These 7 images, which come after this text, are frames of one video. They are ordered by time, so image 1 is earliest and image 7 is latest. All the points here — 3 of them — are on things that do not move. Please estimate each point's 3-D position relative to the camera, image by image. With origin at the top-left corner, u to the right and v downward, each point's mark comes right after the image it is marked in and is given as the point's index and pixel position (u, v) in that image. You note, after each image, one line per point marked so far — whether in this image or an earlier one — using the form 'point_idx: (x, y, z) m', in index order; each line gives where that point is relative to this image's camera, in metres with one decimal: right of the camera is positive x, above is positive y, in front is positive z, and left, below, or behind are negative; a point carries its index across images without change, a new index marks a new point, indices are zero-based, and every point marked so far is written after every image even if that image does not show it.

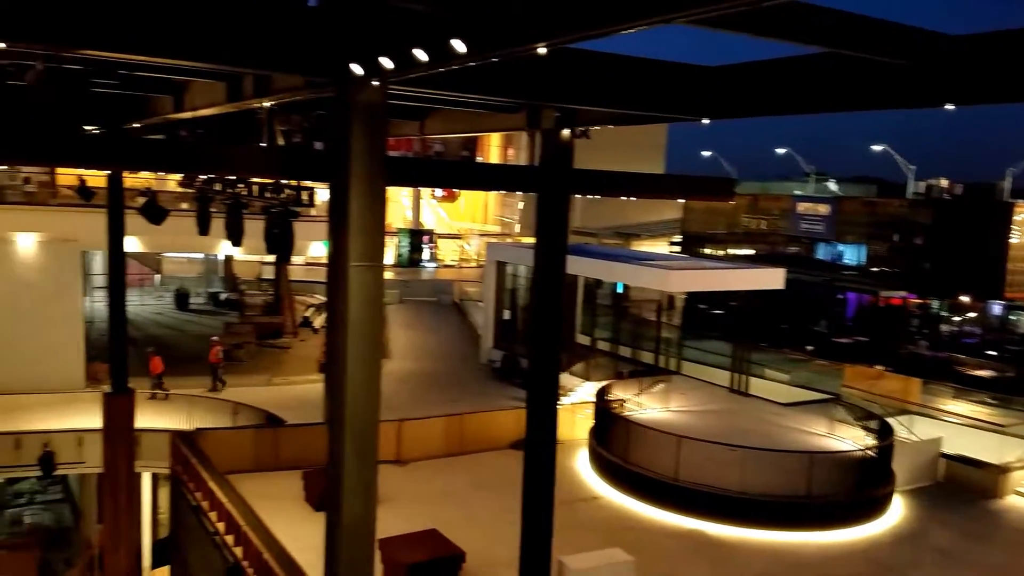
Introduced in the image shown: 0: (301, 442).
0: (-2.7, -2.1, +10.1) m
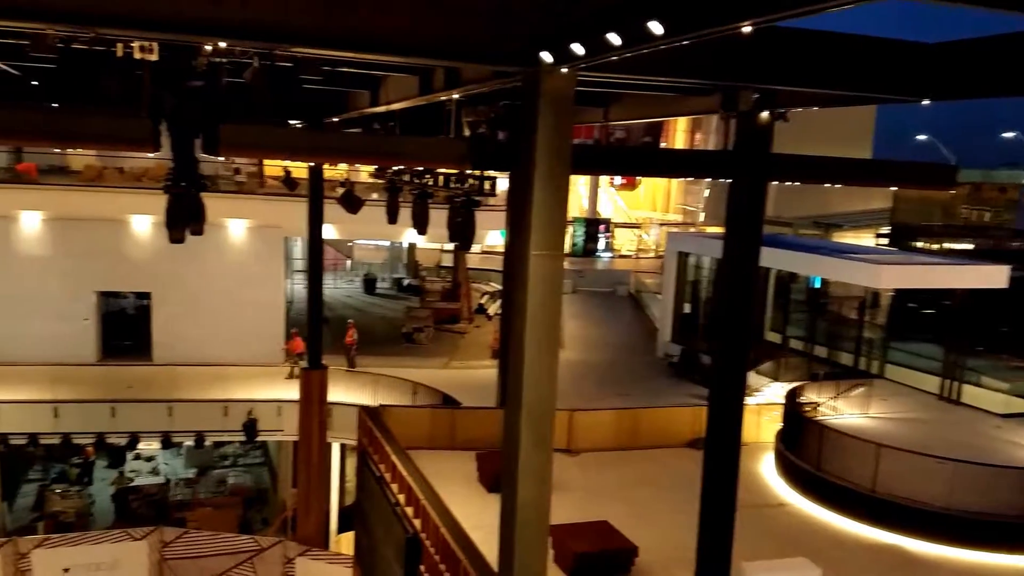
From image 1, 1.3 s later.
0: (-0.5, -1.9, +10.4) m
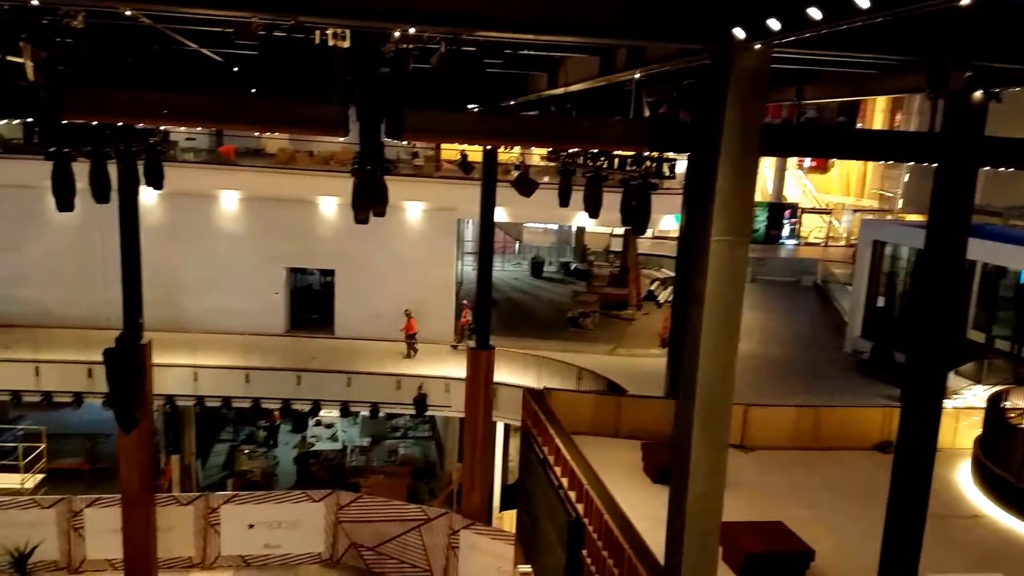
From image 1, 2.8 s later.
0: (+1.7, -1.7, +10.2) m
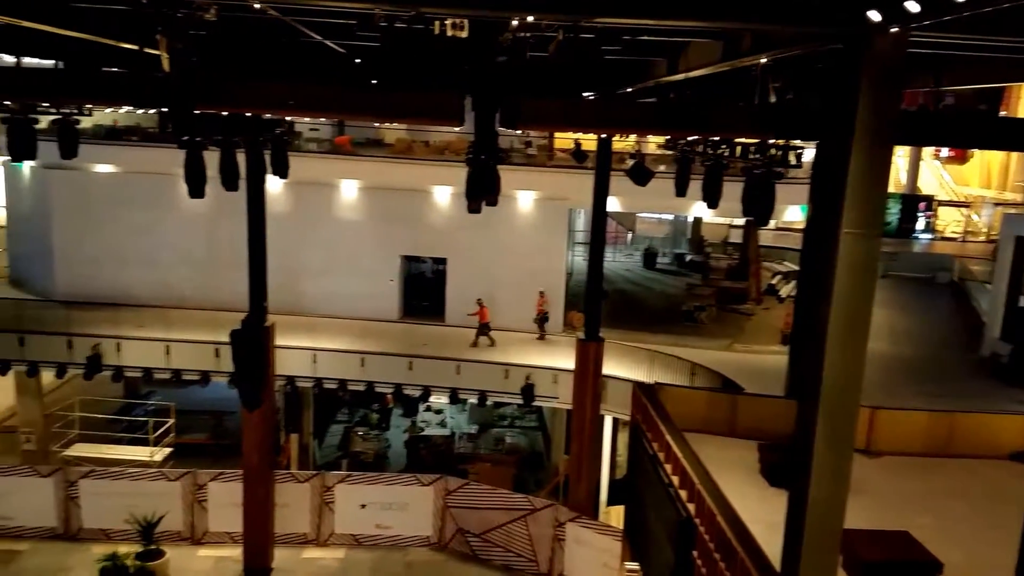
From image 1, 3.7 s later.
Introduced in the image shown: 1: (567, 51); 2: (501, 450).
0: (+3.2, -1.6, +9.8) m
1: (+0.6, +2.4, +7.7) m
2: (-0.4, -3.2, +14.8) m
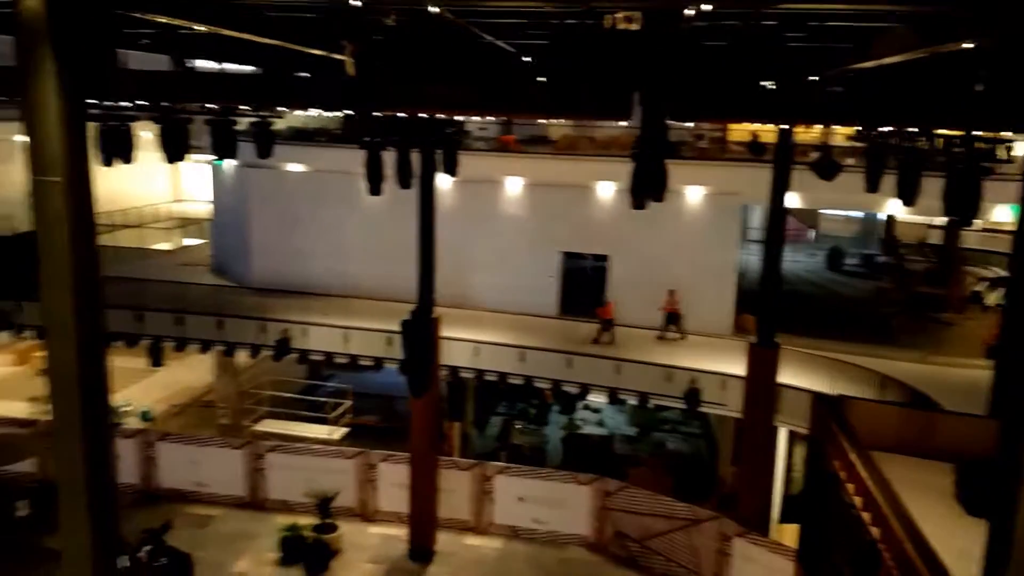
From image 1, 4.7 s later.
0: (+5.2, -1.7, +8.8) m
1: (+2.3, +2.4, +7.3) m
2: (+2.7, -3.2, +14.4) m
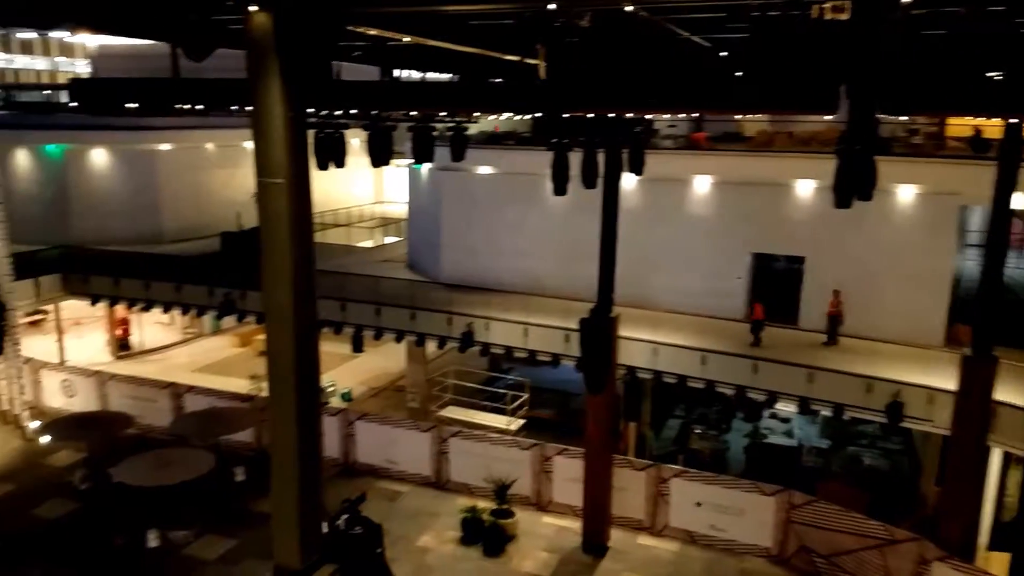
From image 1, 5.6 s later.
0: (+7.2, -1.8, +7.6) m
1: (+4.2, +2.4, +6.8) m
2: (+6.0, -3.3, +13.6) m
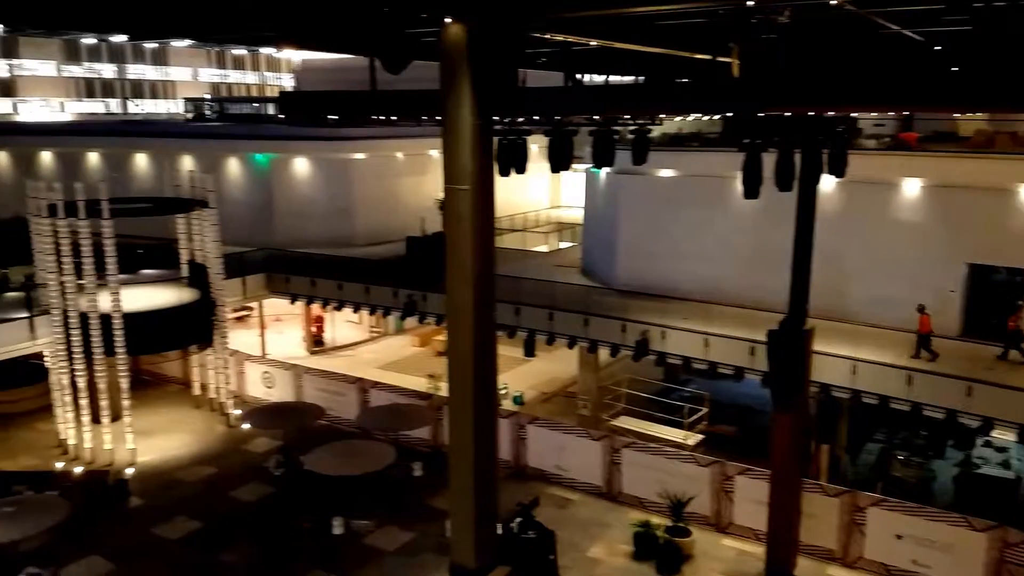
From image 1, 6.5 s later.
0: (+9.2, -2.1, +5.8) m
1: (+6.2, +2.2, +5.5) m
2: (+9.1, -3.6, +11.9) m
